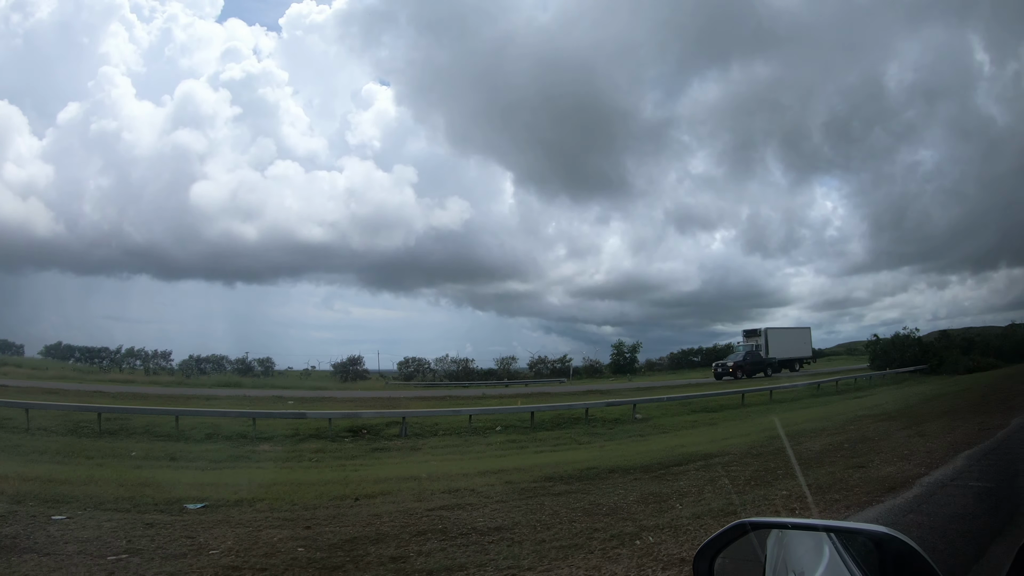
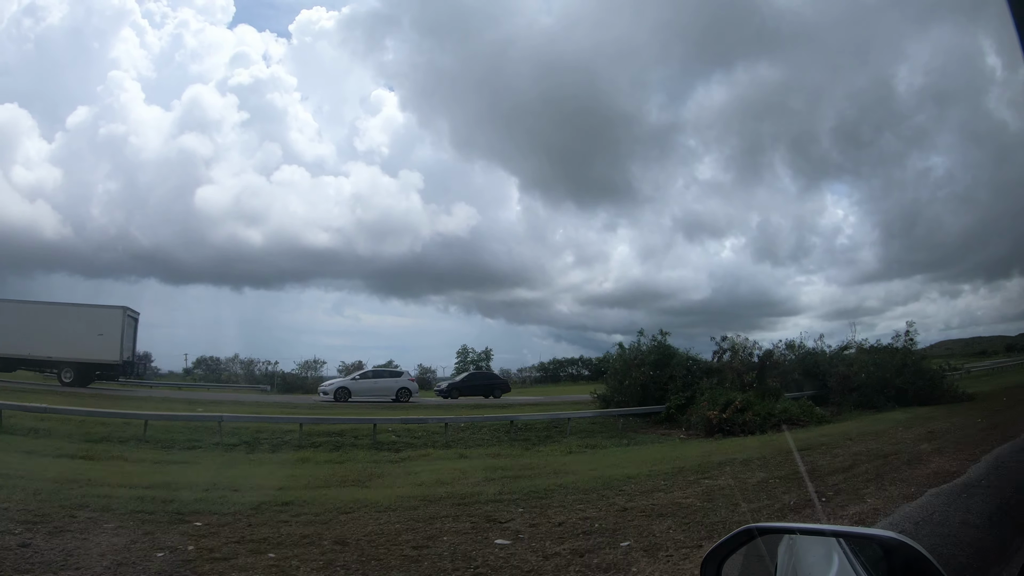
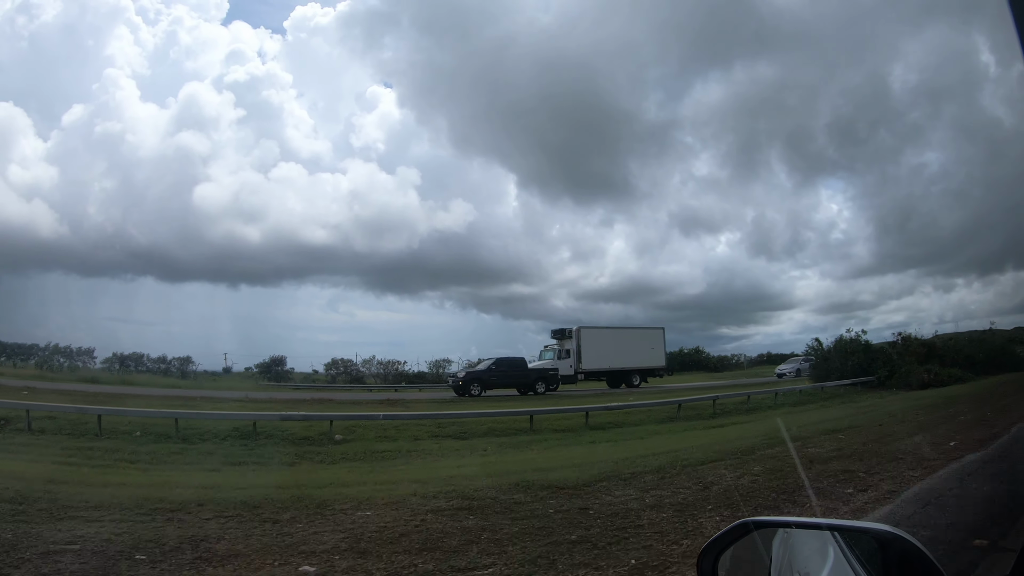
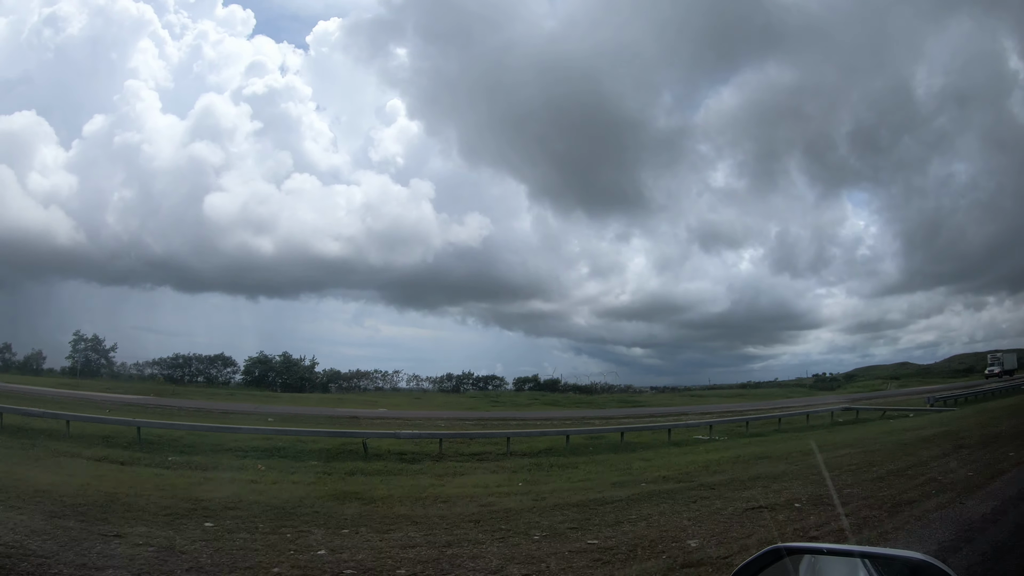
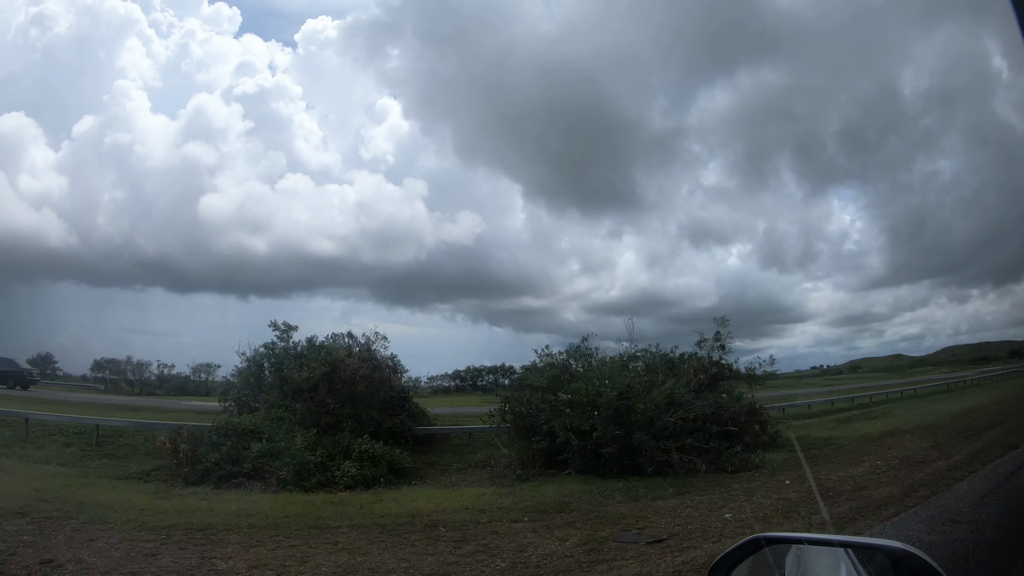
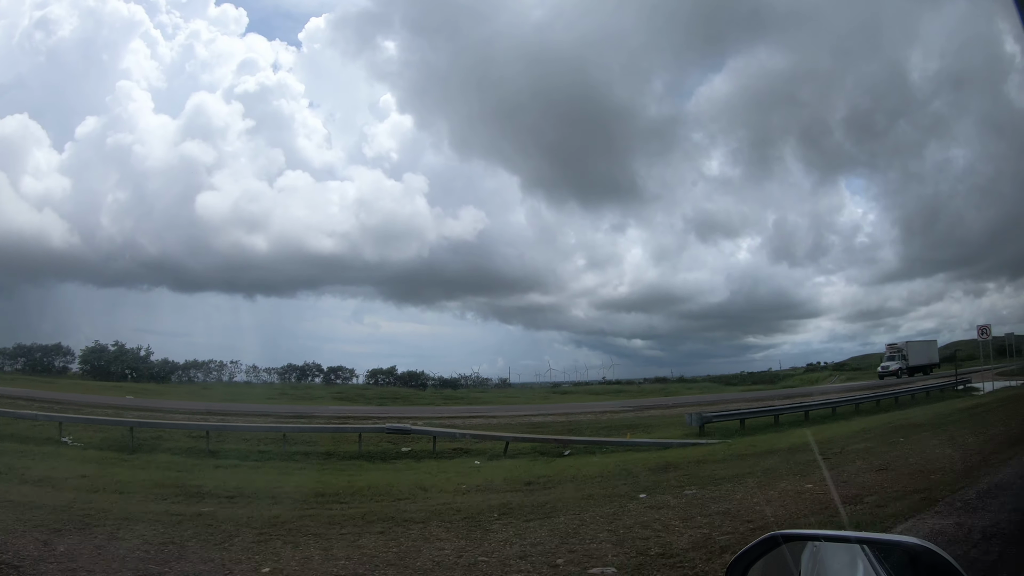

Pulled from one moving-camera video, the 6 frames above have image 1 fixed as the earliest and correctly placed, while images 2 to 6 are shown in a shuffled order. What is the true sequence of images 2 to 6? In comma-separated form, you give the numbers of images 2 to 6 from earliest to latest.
3, 2, 5, 4, 6
